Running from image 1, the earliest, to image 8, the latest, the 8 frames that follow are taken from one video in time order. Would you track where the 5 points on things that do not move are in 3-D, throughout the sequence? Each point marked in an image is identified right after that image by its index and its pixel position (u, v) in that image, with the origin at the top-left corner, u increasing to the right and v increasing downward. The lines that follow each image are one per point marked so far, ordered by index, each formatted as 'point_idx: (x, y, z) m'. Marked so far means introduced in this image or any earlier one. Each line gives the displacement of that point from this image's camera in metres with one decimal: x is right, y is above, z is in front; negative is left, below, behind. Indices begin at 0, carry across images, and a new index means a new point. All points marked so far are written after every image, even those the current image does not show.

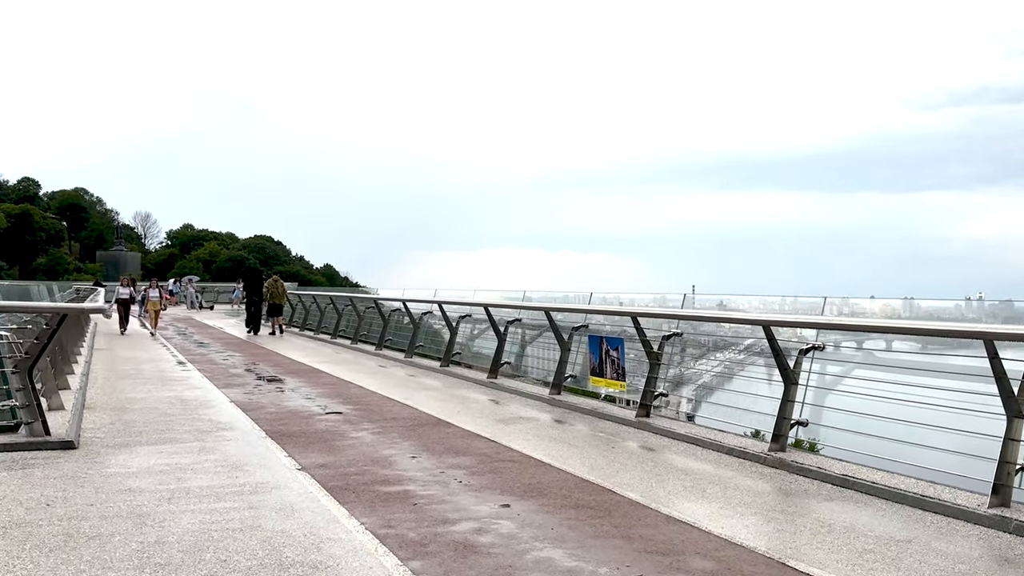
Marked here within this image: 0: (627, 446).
0: (+0.9, -1.2, +6.9) m
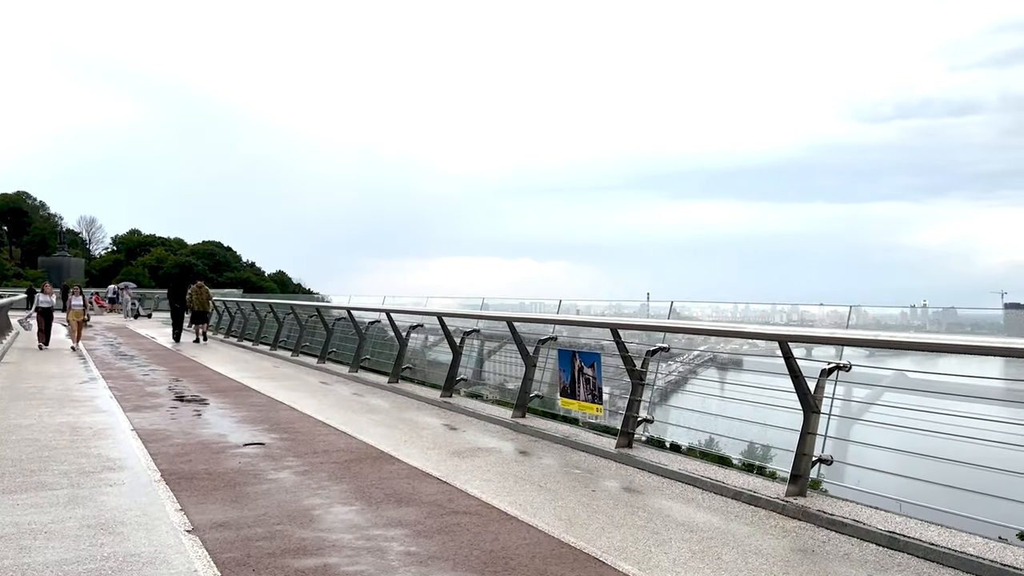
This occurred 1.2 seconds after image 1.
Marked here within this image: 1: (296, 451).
0: (+0.6, -1.3, +5.7) m
1: (-1.7, -1.2, +6.7) m
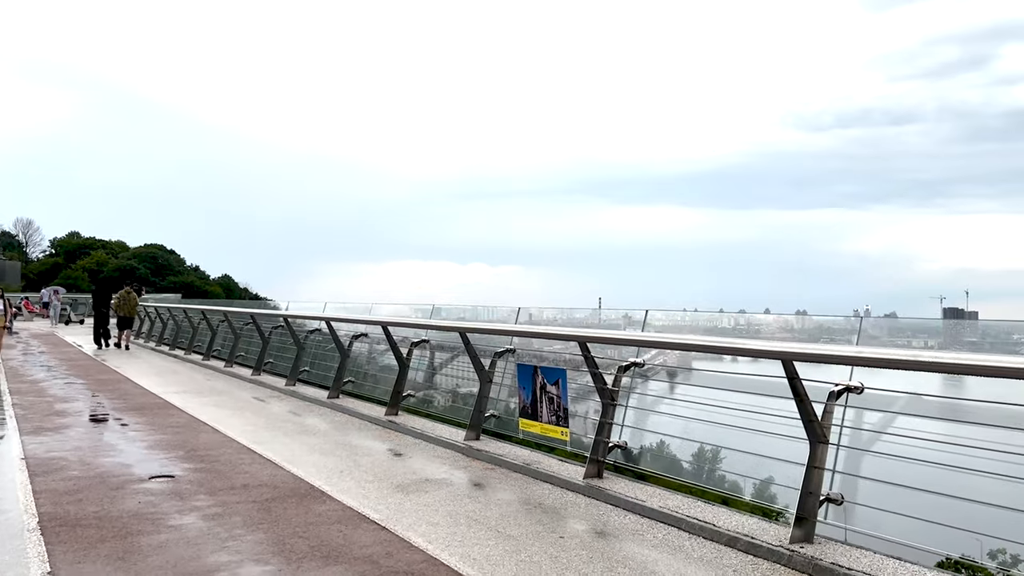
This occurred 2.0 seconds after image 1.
0: (+0.4, -1.3, +4.8) m
1: (-2.0, -1.3, +5.7) m
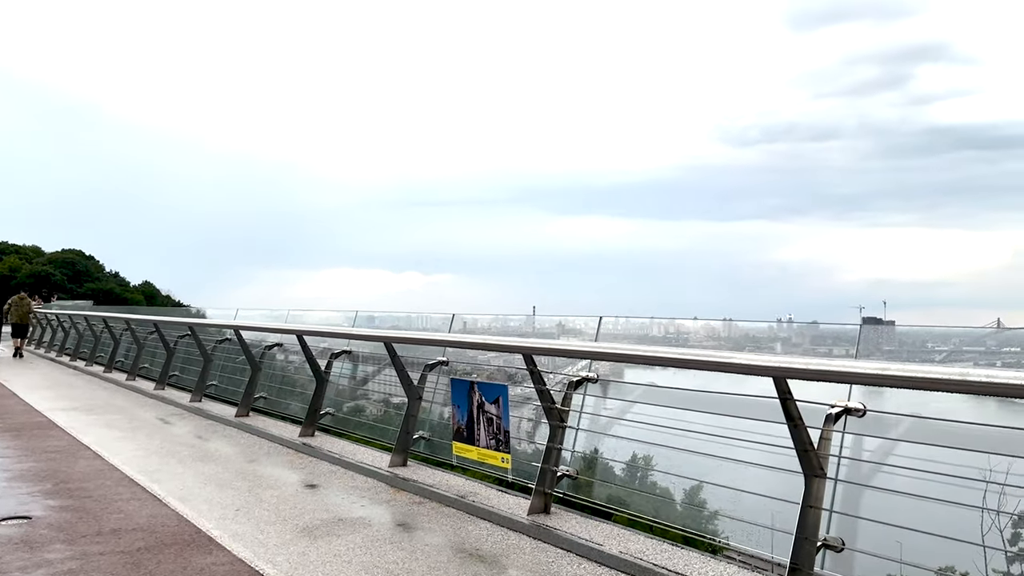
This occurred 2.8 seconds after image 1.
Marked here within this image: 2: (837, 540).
0: (+0.1, -1.3, +3.9) m
1: (-2.3, -1.3, +4.6) m
2: (+1.4, -1.1, +3.8) m
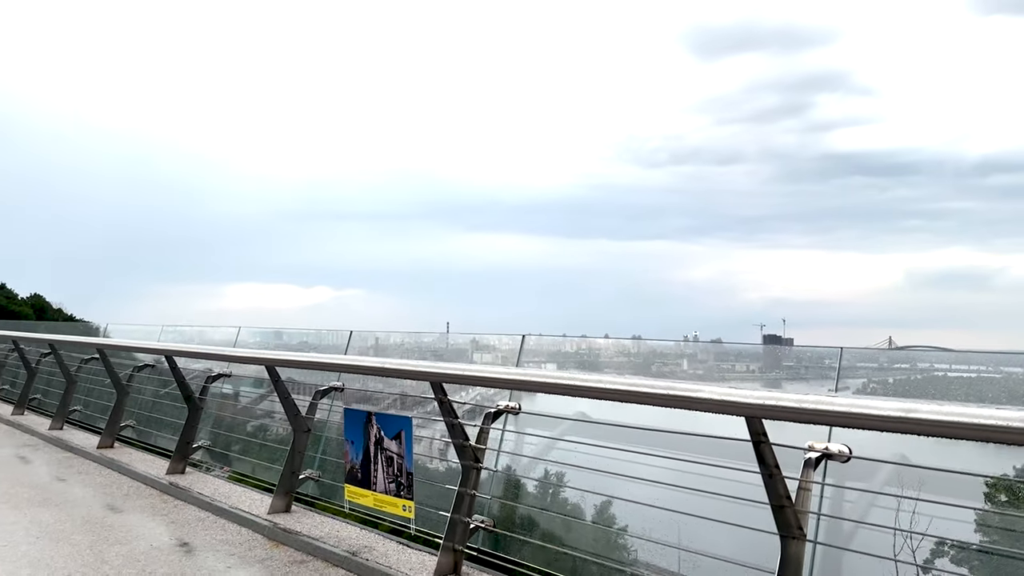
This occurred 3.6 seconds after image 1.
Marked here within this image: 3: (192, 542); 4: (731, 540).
0: (-0.3, -1.4, +3.0) m
1: (-2.7, -1.3, +3.5) m
2: (+1.1, -1.2, +3.1) m
3: (-1.9, -1.4, +4.9) m
4: (+0.8, -1.0, +3.5) m
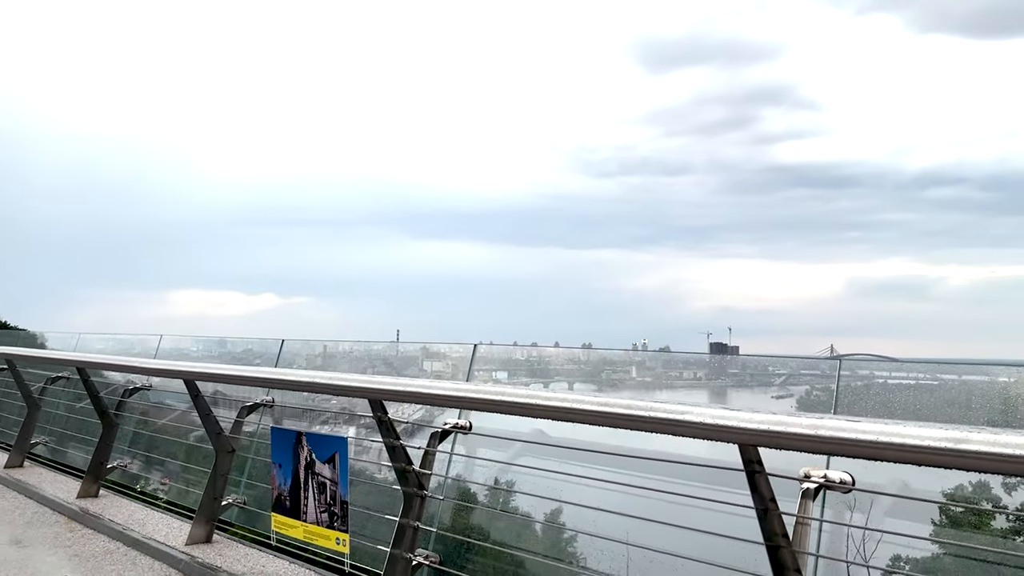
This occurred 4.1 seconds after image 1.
0: (-0.4, -1.4, +2.5) m
1: (-2.9, -1.3, +2.9) m
2: (+0.9, -1.2, +2.7) m
3: (-2.1, -1.4, +4.3) m
4: (+0.7, -1.0, +3.0) m
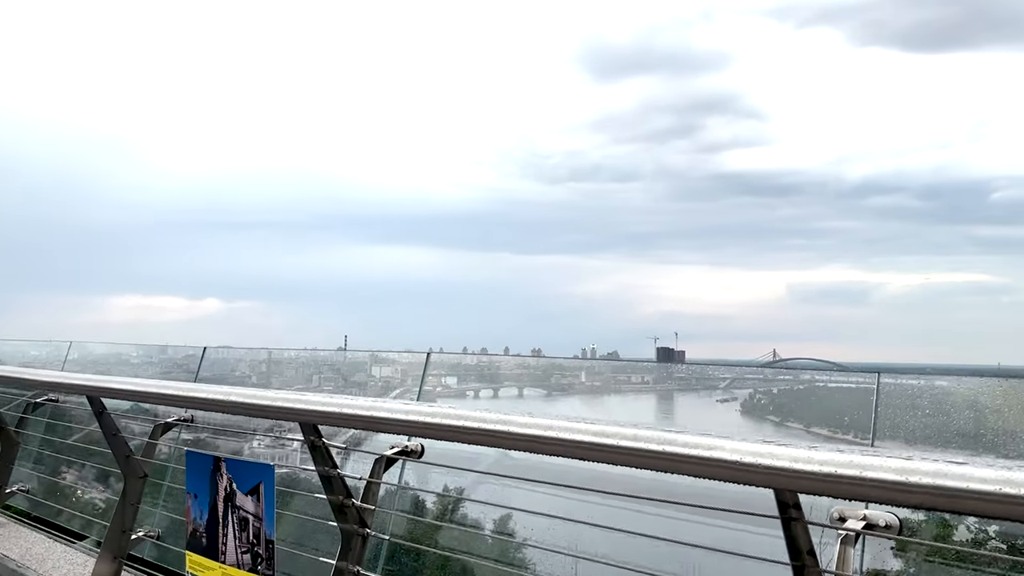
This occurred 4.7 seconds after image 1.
0: (-0.5, -1.4, +2.0) m
1: (-3.0, -1.3, +2.2) m
2: (+0.8, -1.2, +2.2) m
3: (-2.3, -1.4, +3.6) m
4: (+0.5, -1.0, +2.5) m
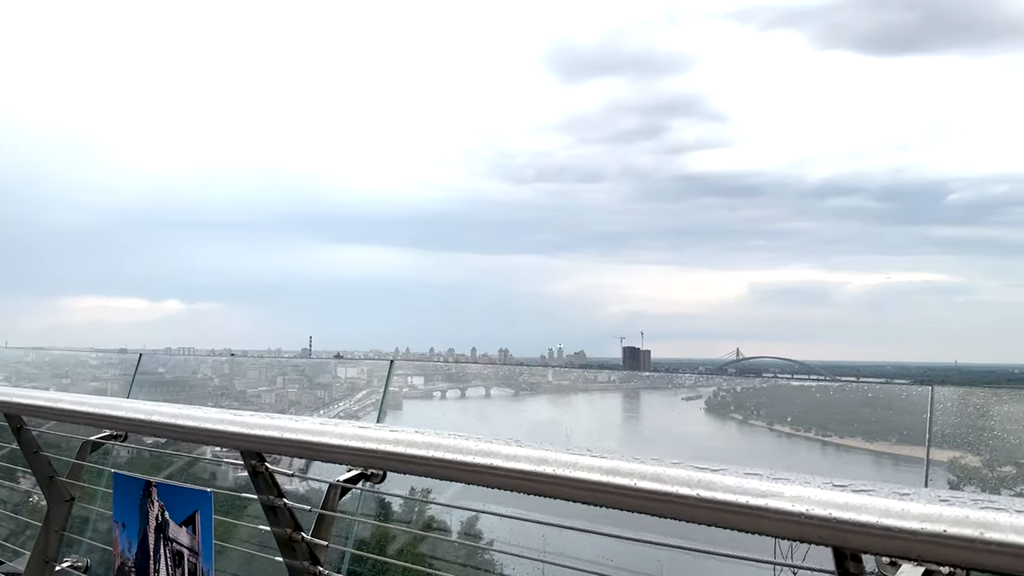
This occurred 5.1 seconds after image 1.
0: (-0.6, -1.4, +1.9) m
1: (-3.1, -1.3, +2.0) m
2: (+0.7, -1.2, +2.2) m
3: (-2.4, -1.4, +3.5) m
4: (+0.4, -1.0, +2.5) m
